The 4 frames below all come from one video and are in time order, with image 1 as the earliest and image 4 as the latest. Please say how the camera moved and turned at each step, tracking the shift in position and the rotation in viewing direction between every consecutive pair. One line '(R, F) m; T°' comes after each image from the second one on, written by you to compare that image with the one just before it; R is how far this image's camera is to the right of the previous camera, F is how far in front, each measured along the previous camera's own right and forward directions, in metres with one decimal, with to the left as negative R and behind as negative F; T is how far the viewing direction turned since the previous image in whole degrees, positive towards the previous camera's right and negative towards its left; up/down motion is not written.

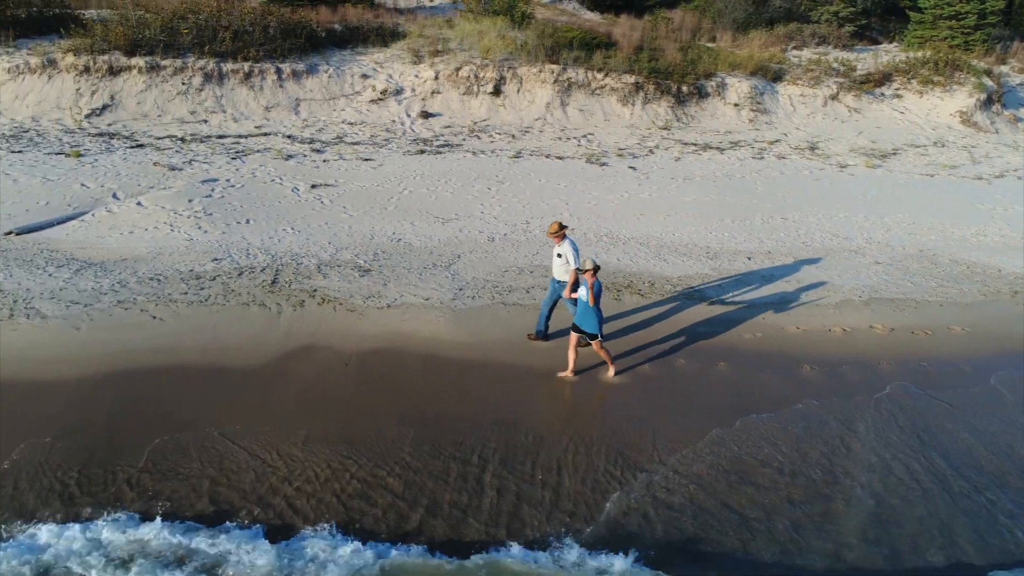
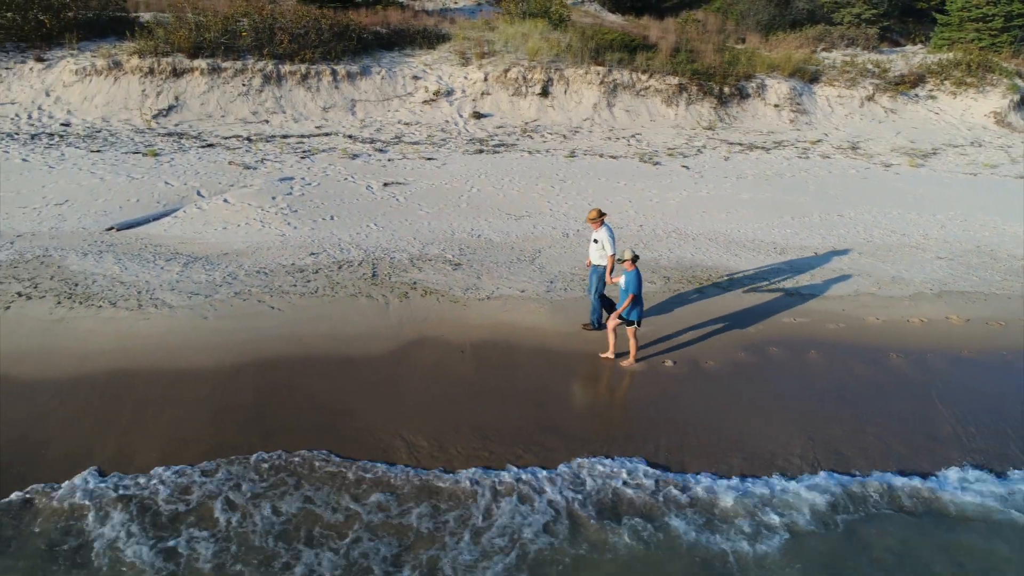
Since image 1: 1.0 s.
(-1.1, -0.4) m; 0°
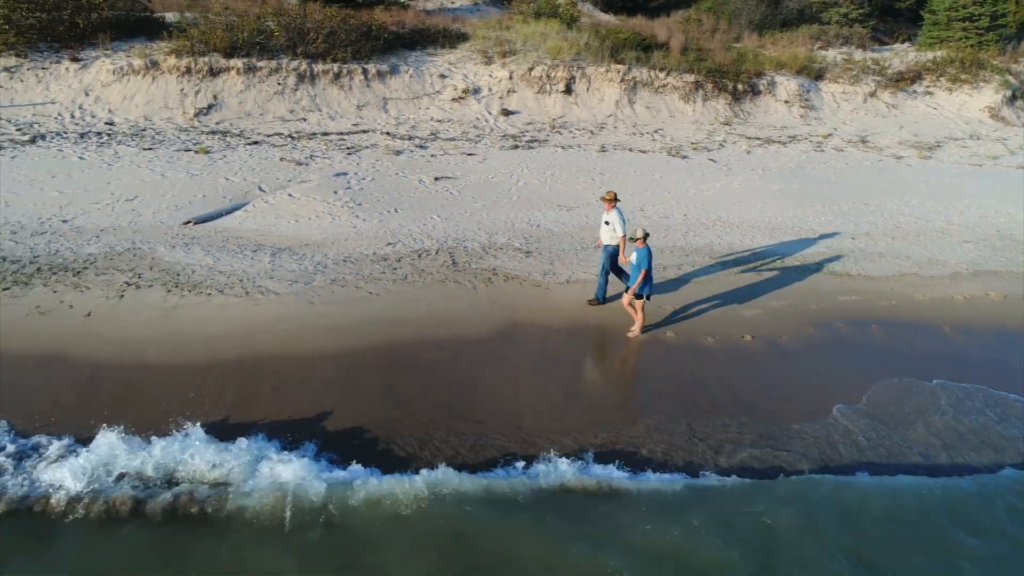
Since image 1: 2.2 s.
(-1.3, -0.5) m; +2°
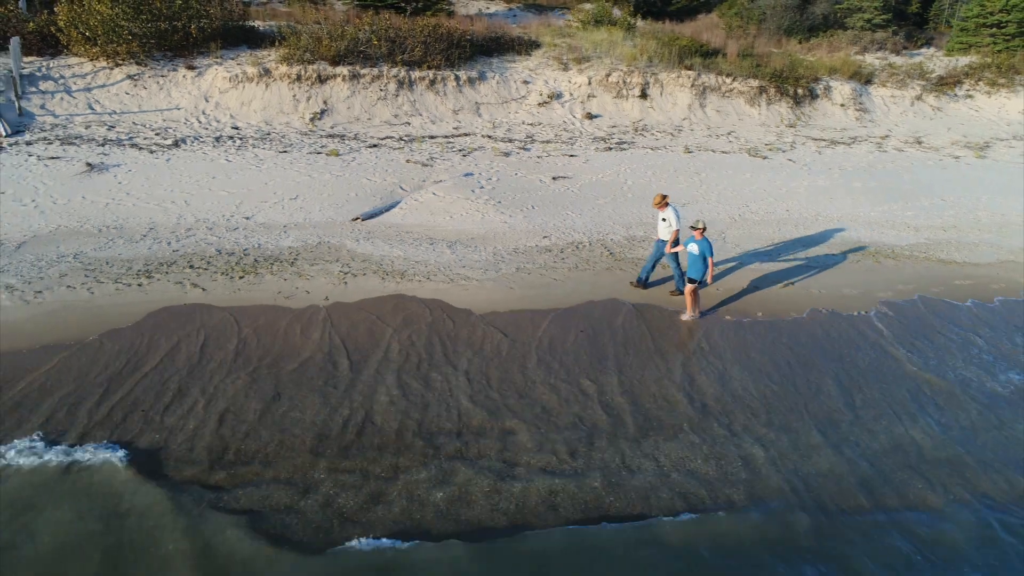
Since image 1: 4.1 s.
(-2.3, -1.0) m; +1°
